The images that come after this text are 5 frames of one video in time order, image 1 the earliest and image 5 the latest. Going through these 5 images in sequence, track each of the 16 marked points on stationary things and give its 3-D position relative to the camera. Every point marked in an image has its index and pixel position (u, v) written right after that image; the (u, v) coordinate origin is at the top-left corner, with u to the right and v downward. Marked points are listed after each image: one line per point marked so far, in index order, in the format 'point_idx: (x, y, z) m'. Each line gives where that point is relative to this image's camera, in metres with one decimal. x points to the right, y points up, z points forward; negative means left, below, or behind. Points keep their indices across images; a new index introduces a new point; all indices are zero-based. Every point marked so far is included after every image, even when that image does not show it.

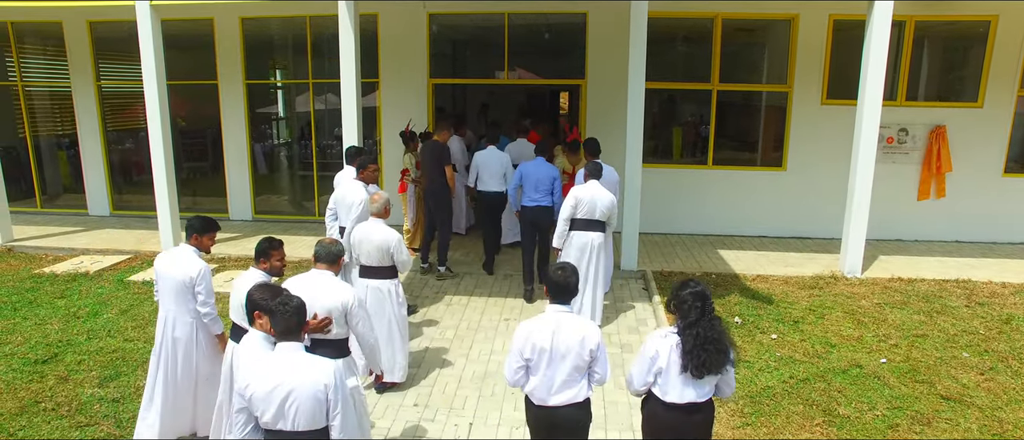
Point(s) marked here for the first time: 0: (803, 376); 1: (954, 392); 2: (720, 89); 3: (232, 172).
0: (+1.5, -0.7, +4.8) m
1: (+2.1, -0.8, +4.4) m
2: (+1.9, +1.2, +8.5) m
3: (-3.0, +0.5, +10.1) m
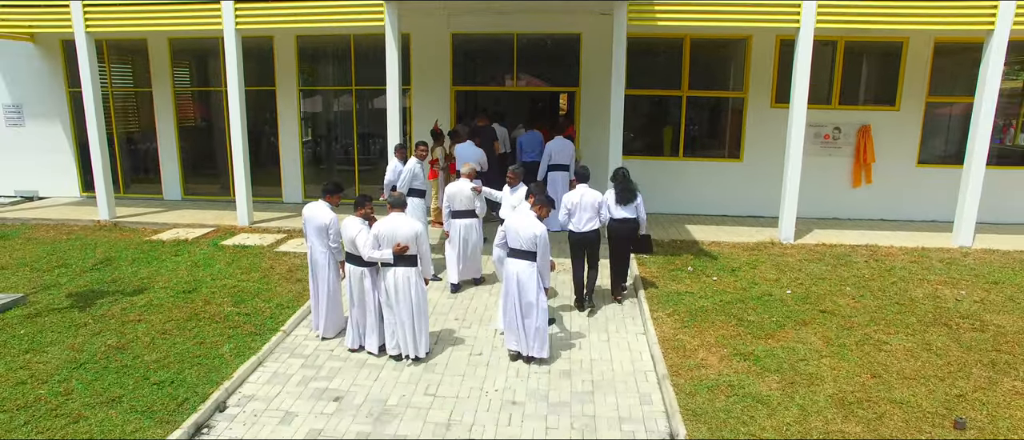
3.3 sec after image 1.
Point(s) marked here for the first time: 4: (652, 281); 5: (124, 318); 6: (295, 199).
0: (+1.6, -0.5, +6.8) m
1: (+2.2, -0.6, +6.4) m
2: (+2.0, +1.4, +10.5) m
3: (-2.9, +0.7, +12.1) m
4: (+1.1, -0.5, +7.2) m
5: (-2.6, -0.7, +6.3) m
6: (-2.8, +0.3, +12.3) m
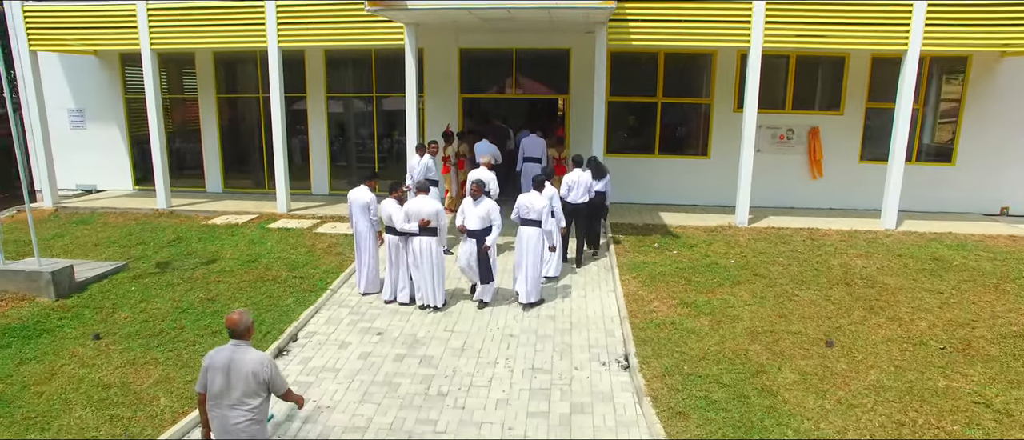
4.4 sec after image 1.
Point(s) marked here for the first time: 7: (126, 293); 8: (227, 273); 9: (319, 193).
0: (+1.6, -0.4, +8.5) m
1: (+2.2, -0.4, +8.2) m
2: (+2.0, +1.6, +12.2) m
3: (-2.9, +0.9, +13.9) m
4: (+1.1, -0.3, +9.0) m
5: (-2.6, -0.5, +8.0) m
6: (-2.8, +0.4, +14.0) m
7: (-3.1, -0.6, +7.5) m
8: (-2.5, -0.5, +8.3) m
9: (-2.9, +0.4, +14.0) m
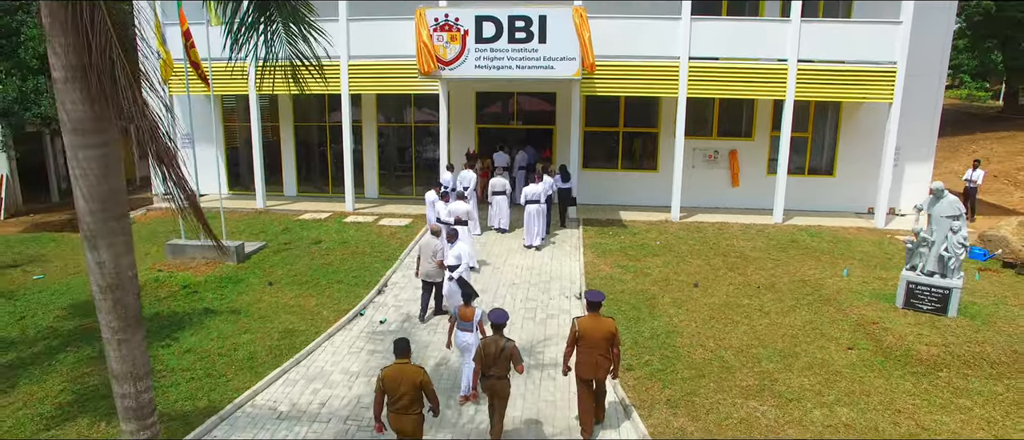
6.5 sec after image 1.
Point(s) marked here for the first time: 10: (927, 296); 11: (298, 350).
0: (+1.6, -0.3, +13.1) m
1: (+2.2, -0.4, +12.7) m
2: (+2.0, +1.6, +16.8) m
3: (-2.9, +1.0, +18.4) m
4: (+1.1, -0.2, +13.5) m
5: (-2.6, -0.4, +12.6) m
6: (-2.8, +0.5, +18.6) m
7: (-3.0, -0.5, +12.0) m
8: (-2.5, -0.4, +12.9) m
9: (-2.8, +0.5, +18.6) m
10: (+3.8, -0.7, +8.6) m
11: (-2.0, -1.2, +8.7) m
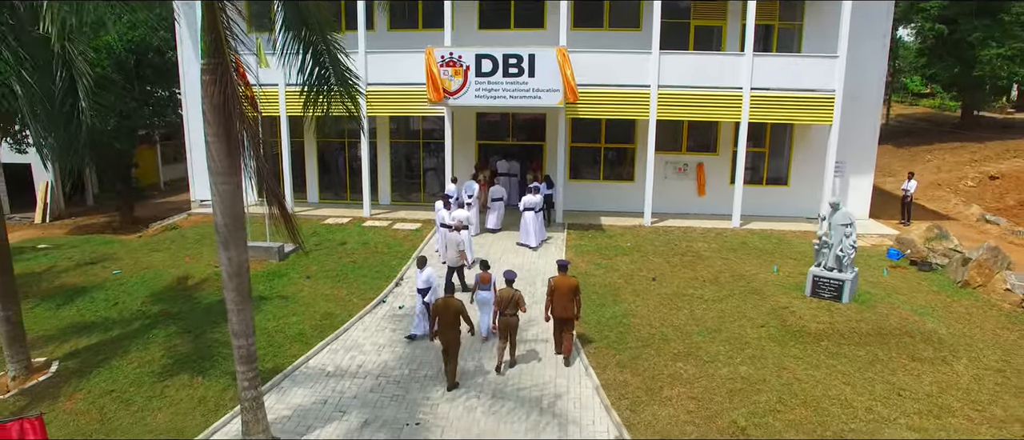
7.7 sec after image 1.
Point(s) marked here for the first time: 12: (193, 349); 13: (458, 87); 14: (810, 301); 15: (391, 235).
0: (+1.5, -0.4, +15.5) m
1: (+2.1, -0.5, +15.2) m
2: (+1.9, +1.5, +19.2) m
3: (-2.9, +0.9, +20.9) m
4: (+1.0, -0.3, +16.0) m
5: (-2.6, -0.5, +15.0) m
6: (-2.9, +0.4, +21.0) m
7: (-3.1, -0.6, +14.5) m
8: (-2.6, -0.5, +15.3) m
9: (-2.9, +0.4, +21.0) m
10: (+3.7, -0.8, +11.0) m
11: (-2.1, -1.3, +11.1) m
12: (-3.4, -1.4, +10.0) m
13: (-0.9, +2.2, +15.4) m
14: (+3.5, -1.0, +11.0) m
15: (-2.2, -0.3, +16.6) m
